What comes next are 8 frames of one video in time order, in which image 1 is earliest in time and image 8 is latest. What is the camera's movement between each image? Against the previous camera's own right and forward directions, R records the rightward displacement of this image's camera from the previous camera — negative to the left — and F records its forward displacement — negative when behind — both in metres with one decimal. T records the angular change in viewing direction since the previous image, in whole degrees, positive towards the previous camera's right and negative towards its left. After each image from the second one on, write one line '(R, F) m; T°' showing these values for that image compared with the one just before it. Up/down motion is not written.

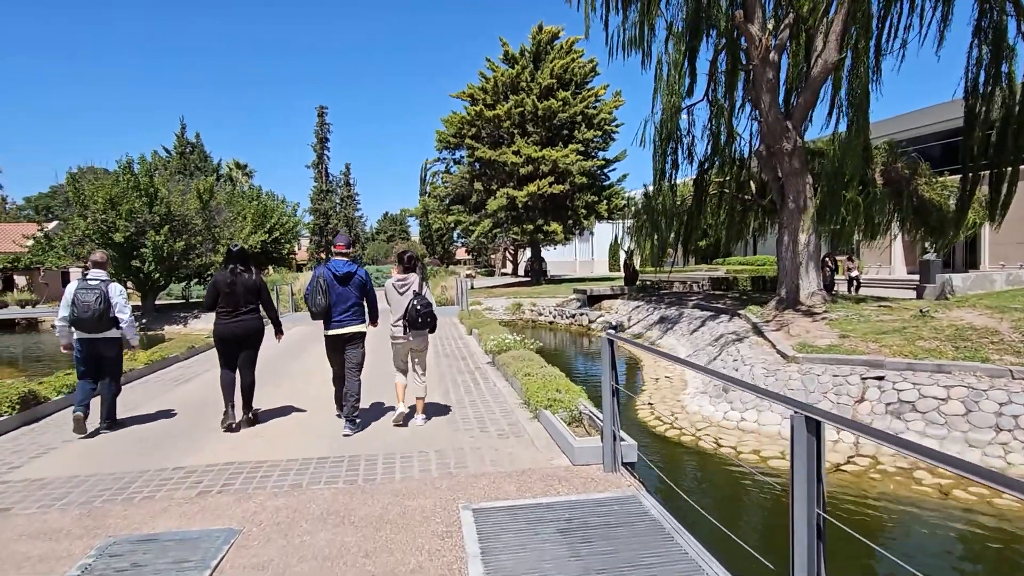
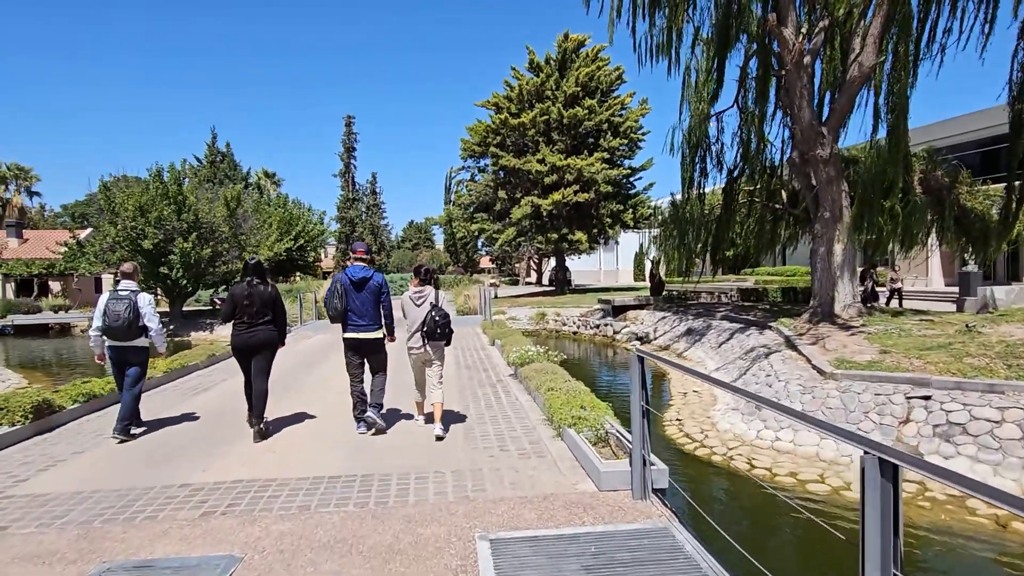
(0.0, +0.3) m; -2°
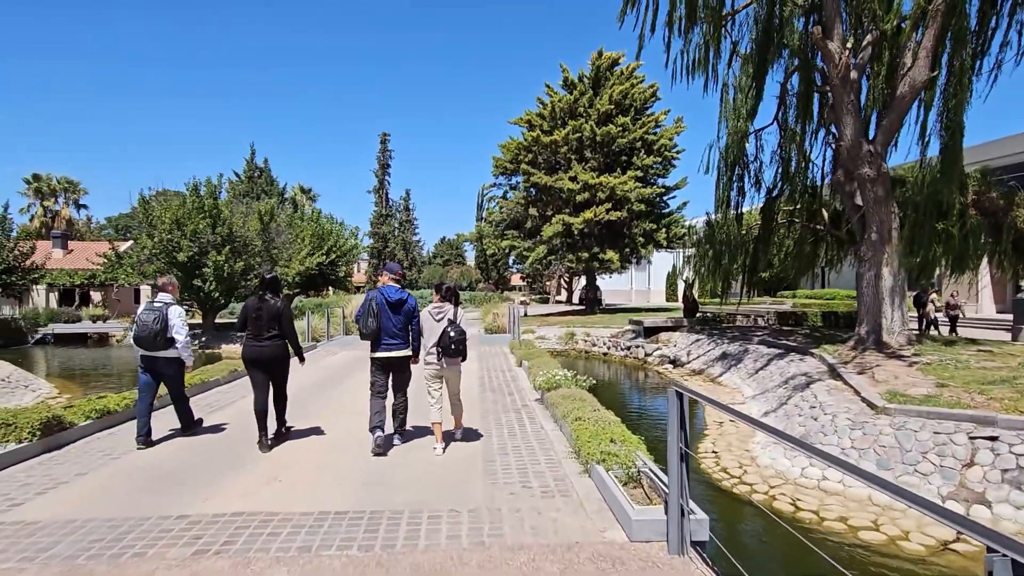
(0.0, +0.4) m; -3°
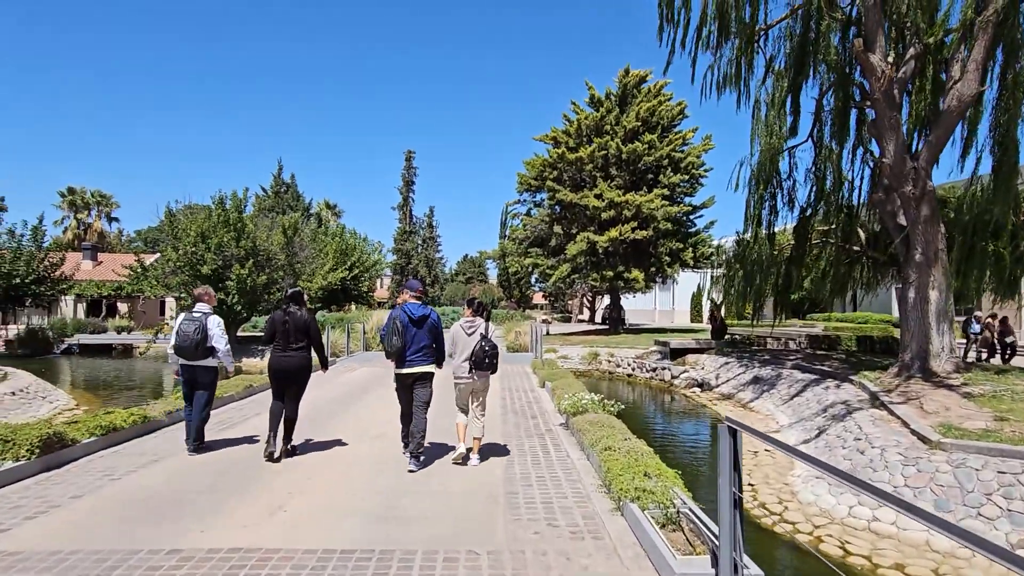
(0.0, +0.4) m; -2°
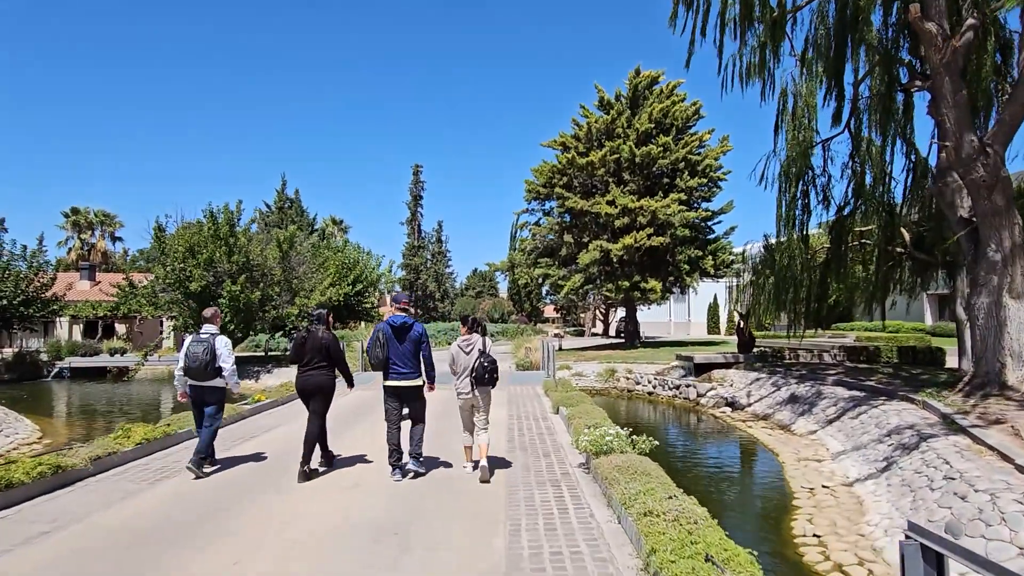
(+0.1, +1.5) m; -1°
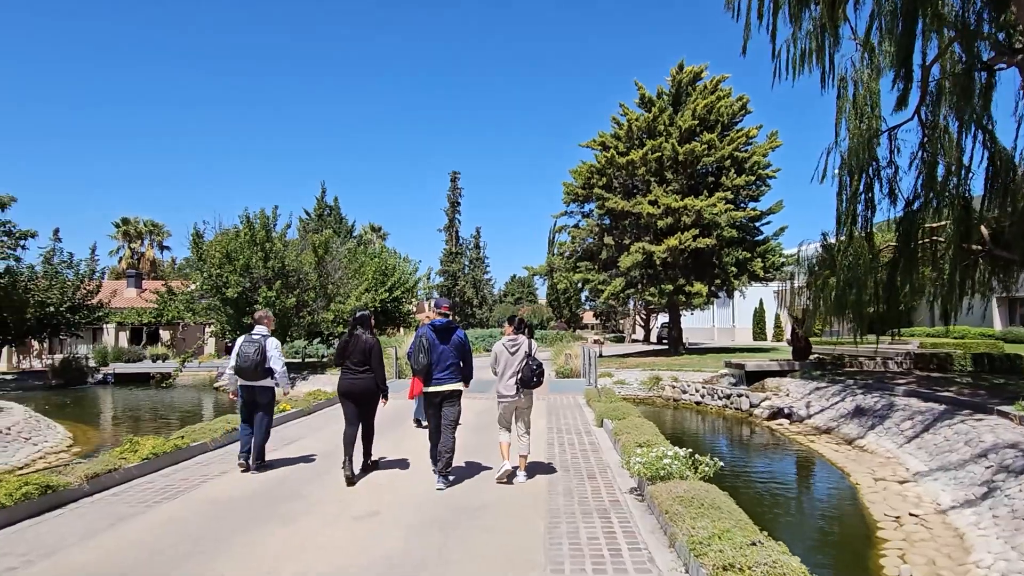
(0.0, +0.8) m; -4°
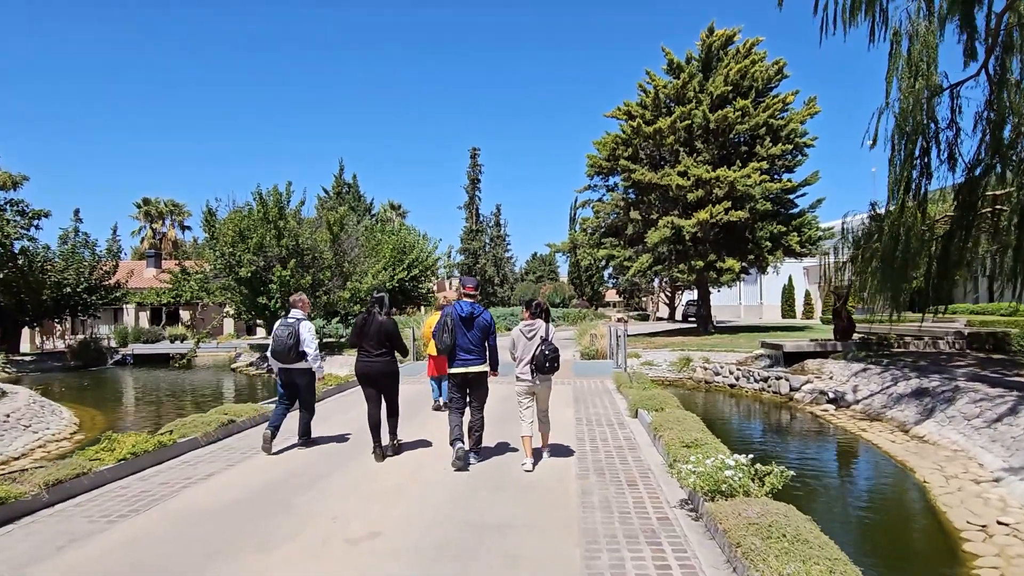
(0.0, +0.9) m; -2°
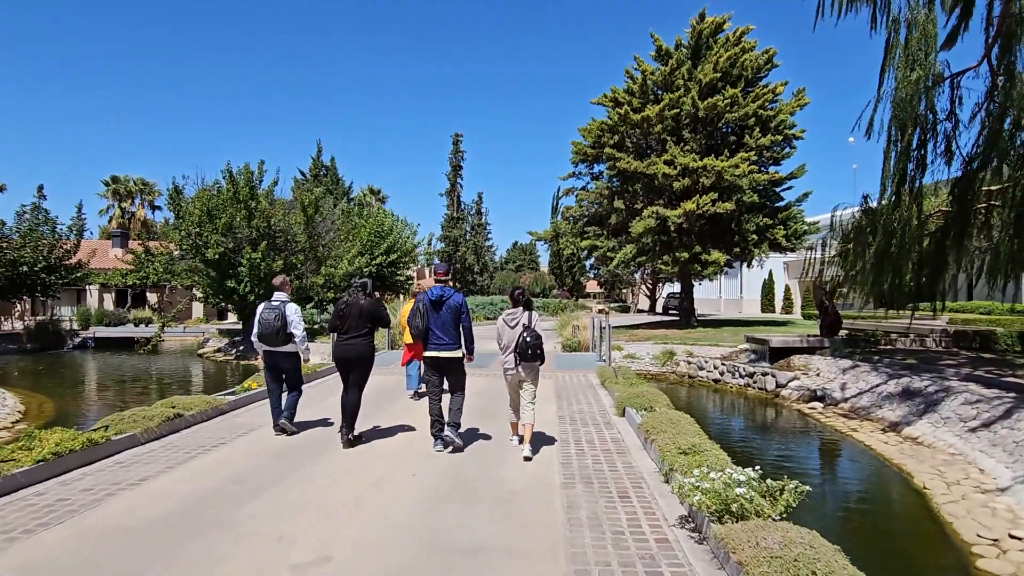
(0.0, +0.7) m; +2°
